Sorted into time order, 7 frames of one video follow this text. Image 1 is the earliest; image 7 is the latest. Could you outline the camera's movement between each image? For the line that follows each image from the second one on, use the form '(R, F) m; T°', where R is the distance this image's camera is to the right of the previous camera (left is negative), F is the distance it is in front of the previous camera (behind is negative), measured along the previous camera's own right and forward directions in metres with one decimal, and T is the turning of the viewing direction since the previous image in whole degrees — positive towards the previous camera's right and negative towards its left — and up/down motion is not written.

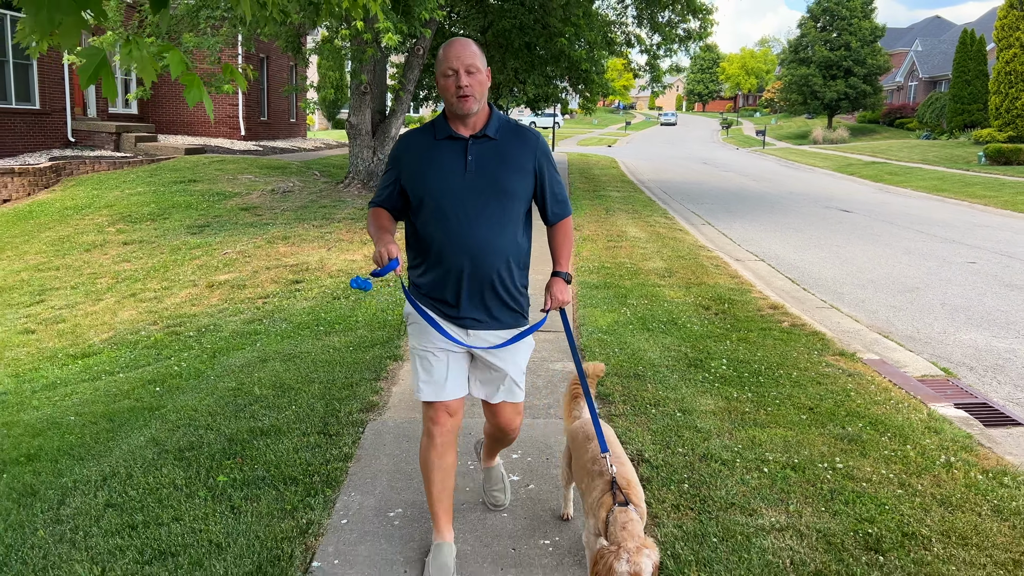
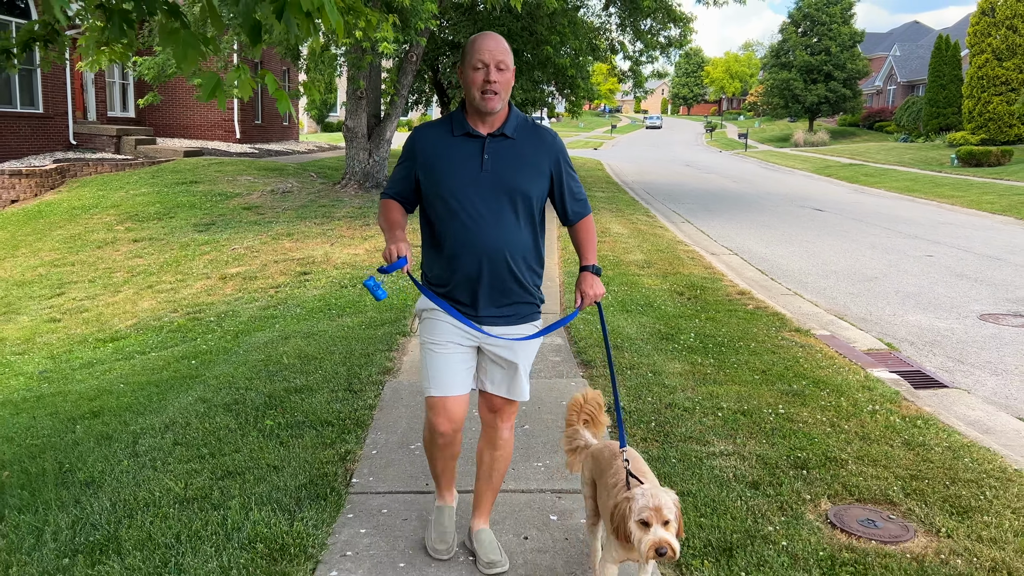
(-0.1, -0.7) m; +1°
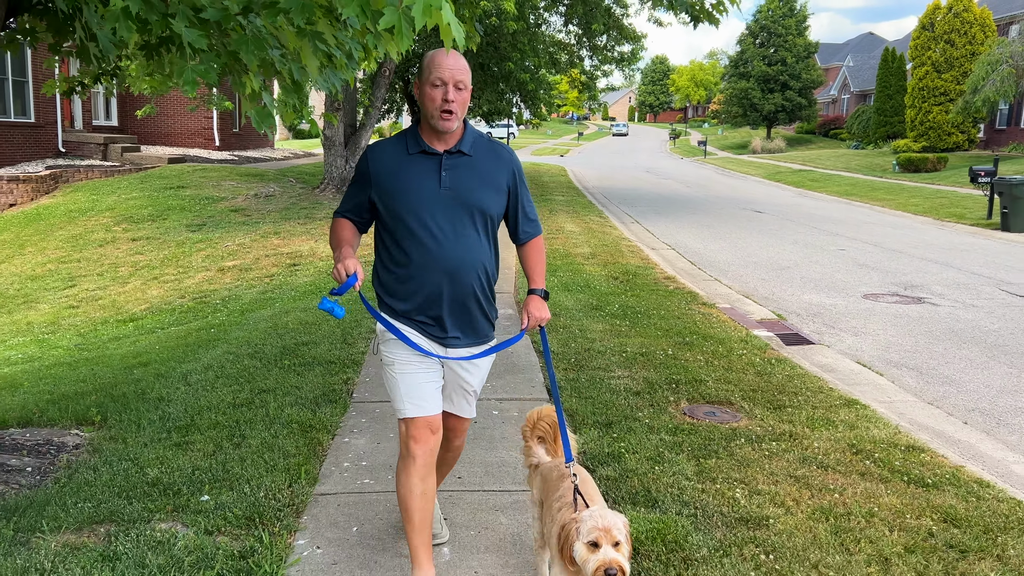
(+0.1, -1.4) m; +2°
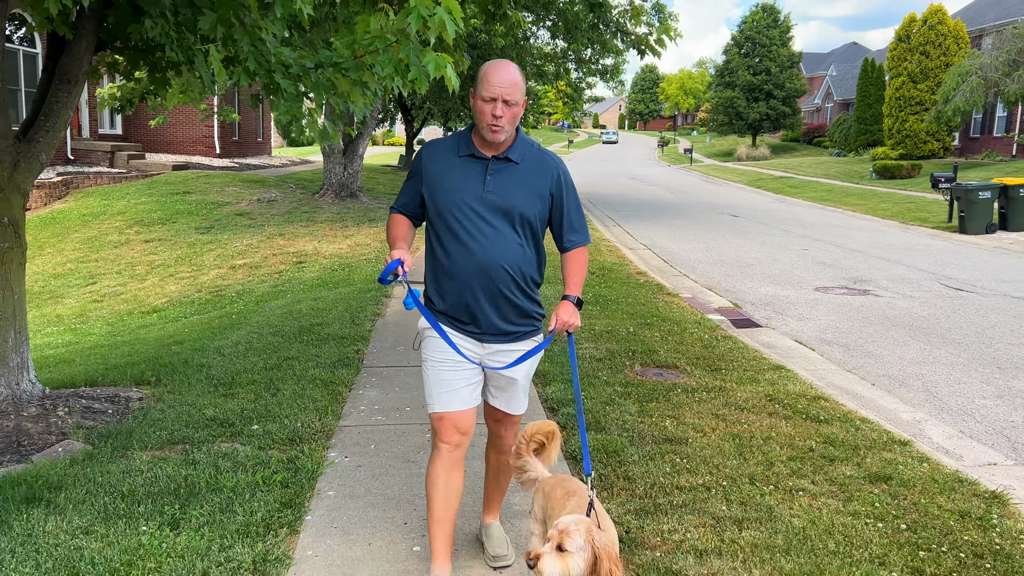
(+0.1, -1.0) m; +1°
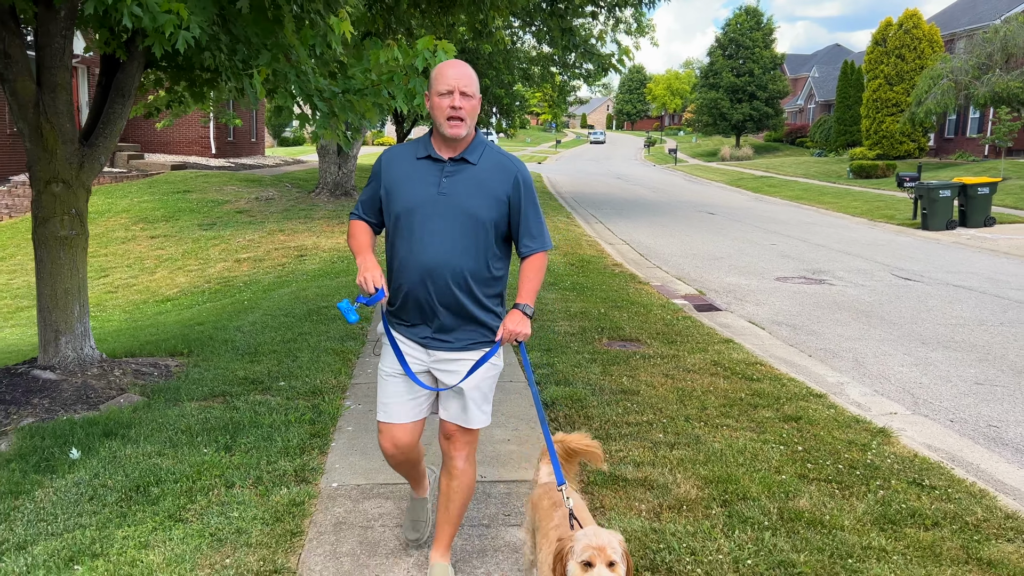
(0.0, -0.9) m; +1°
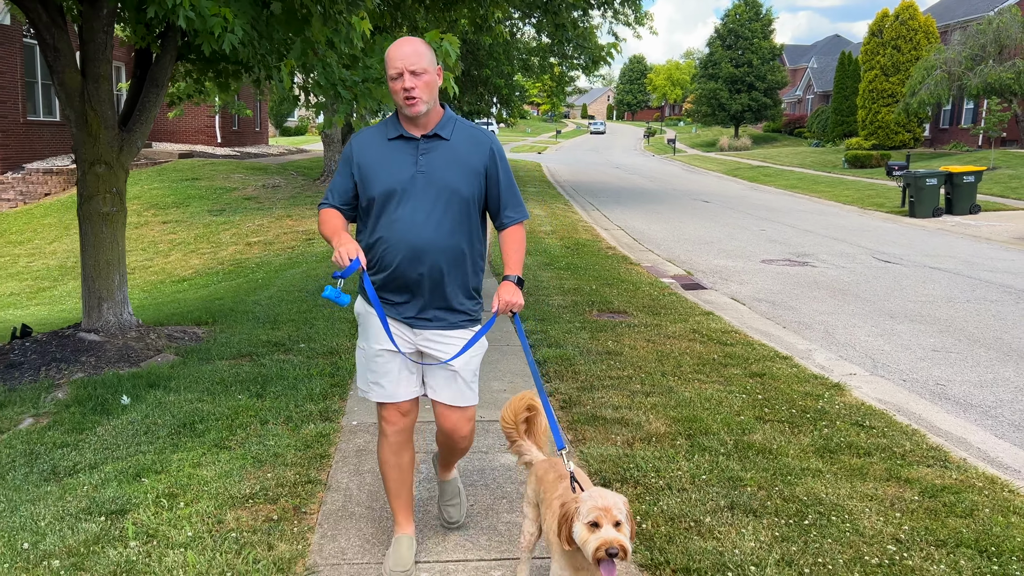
(0.0, -0.6) m; 0°
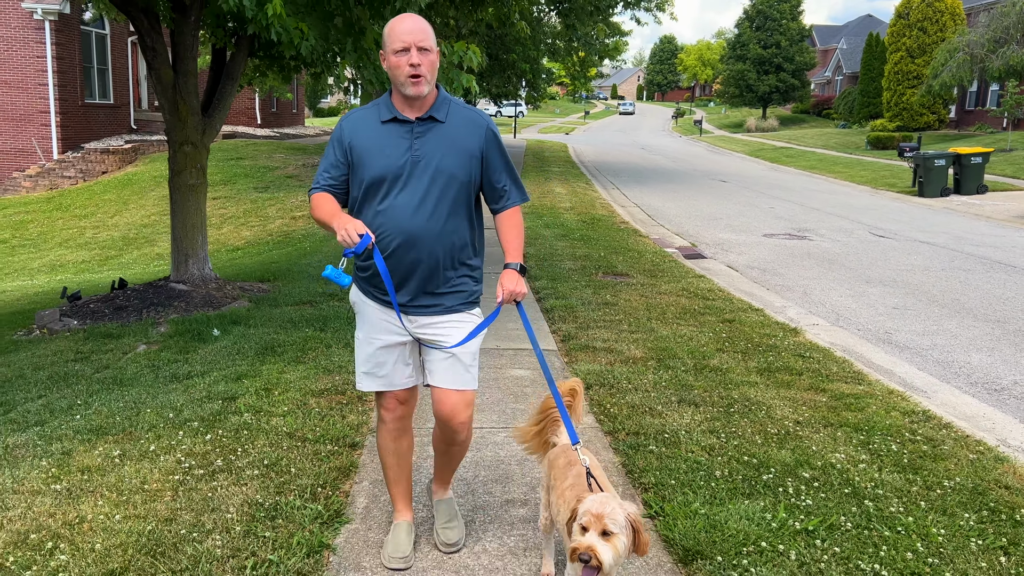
(+0.1, -1.1) m; -2°
